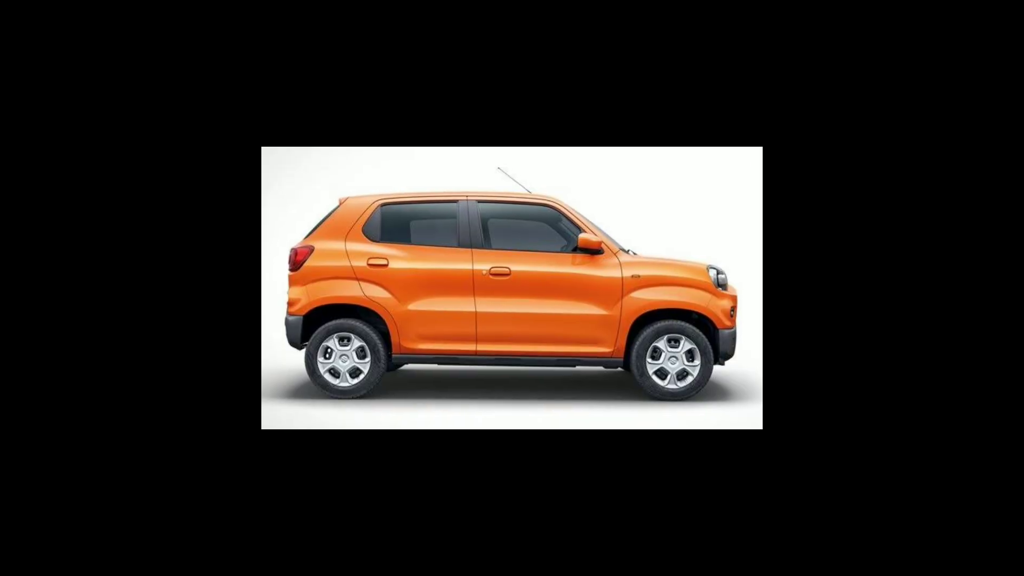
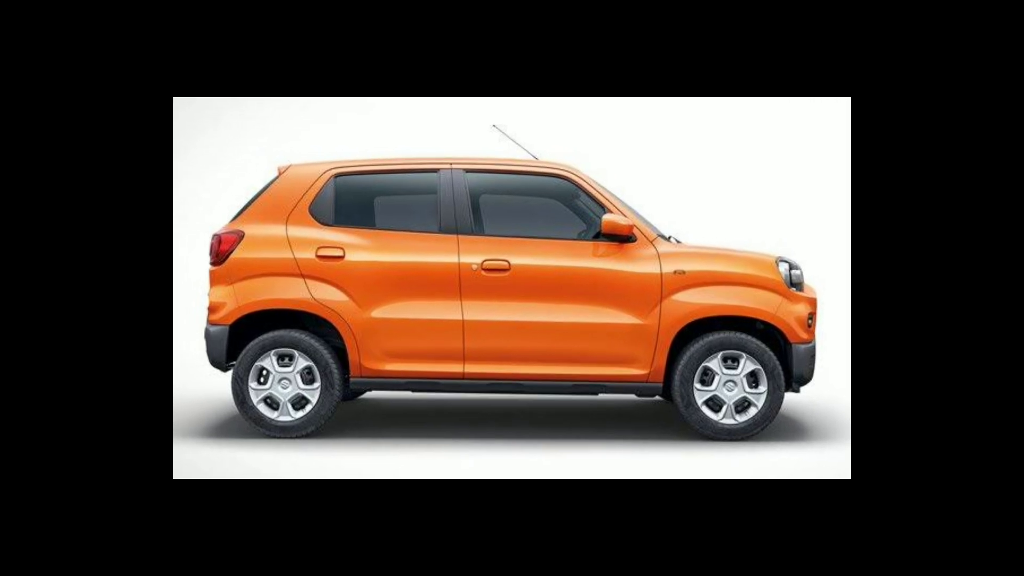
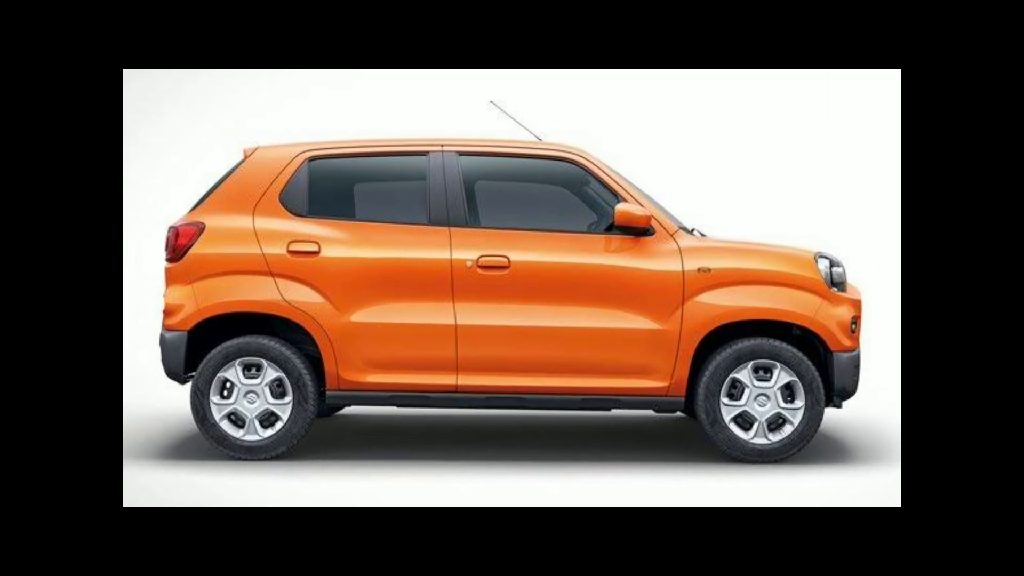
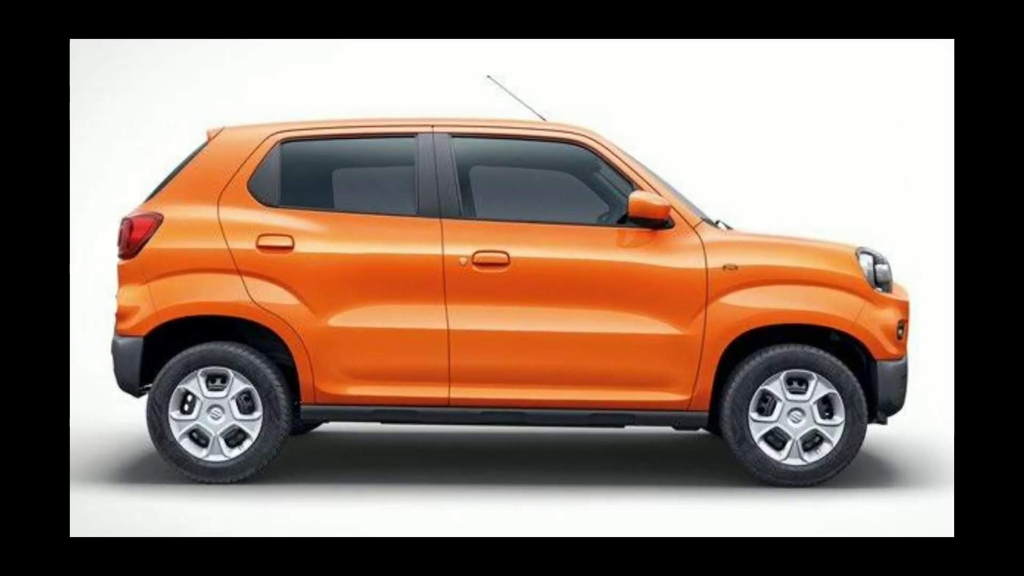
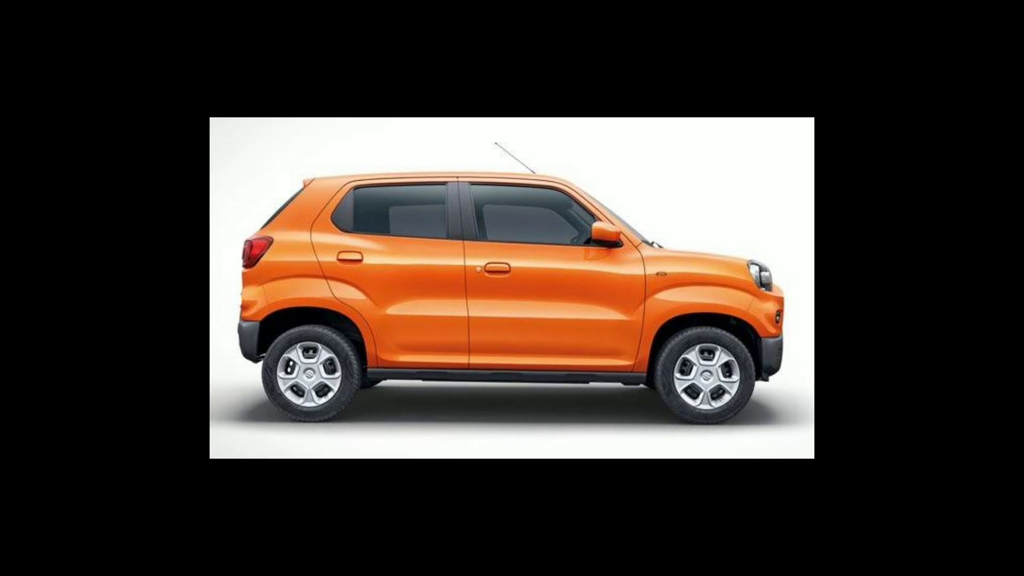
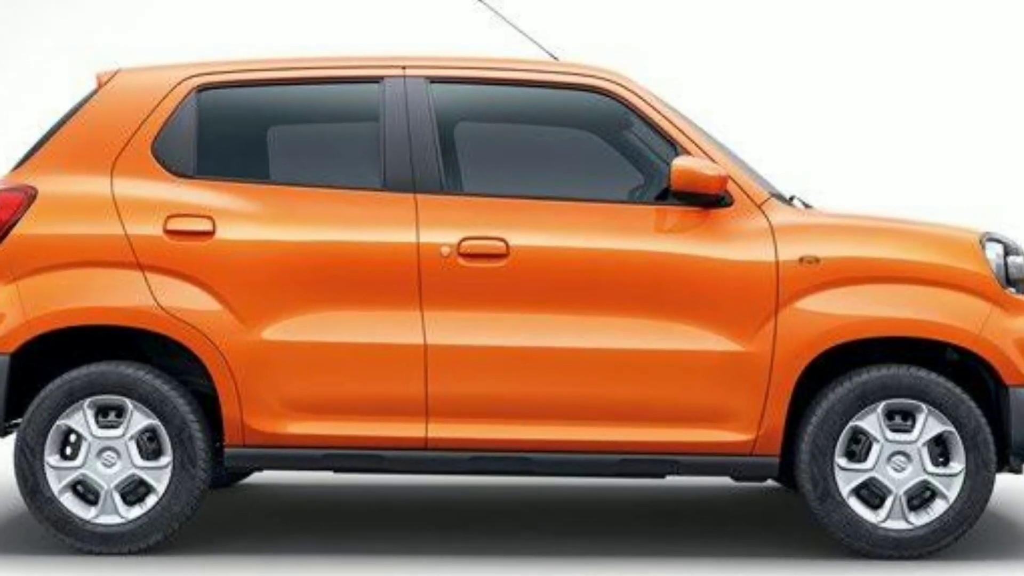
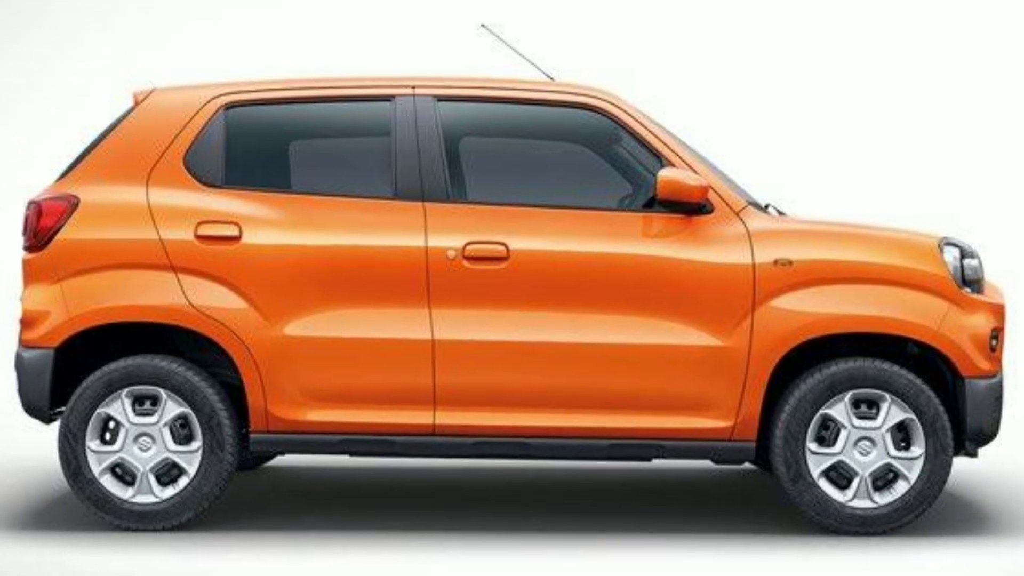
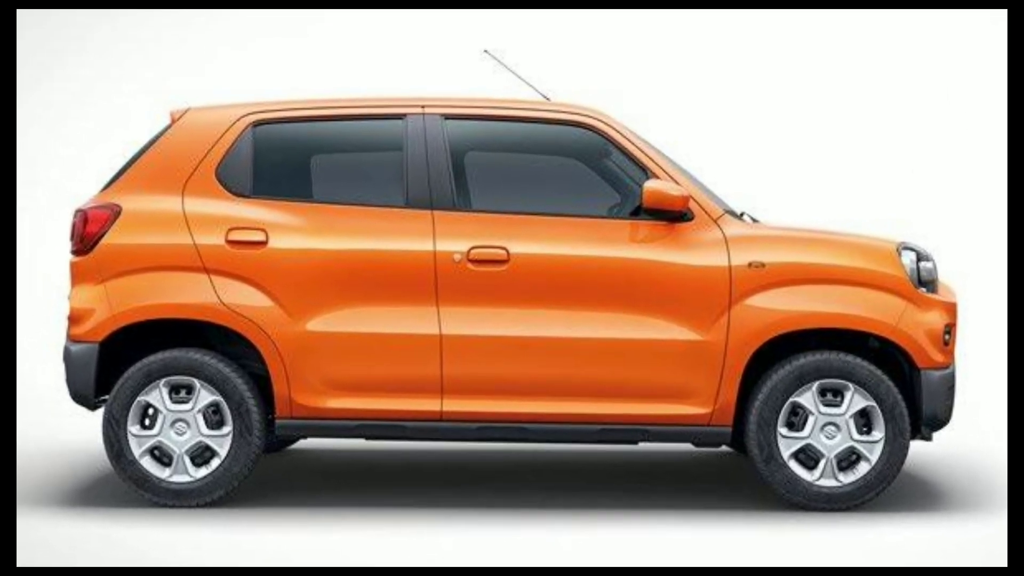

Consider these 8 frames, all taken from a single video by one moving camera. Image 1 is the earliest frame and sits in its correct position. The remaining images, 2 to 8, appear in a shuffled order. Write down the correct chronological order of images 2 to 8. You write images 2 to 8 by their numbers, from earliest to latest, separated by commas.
5, 2, 3, 4, 8, 7, 6
